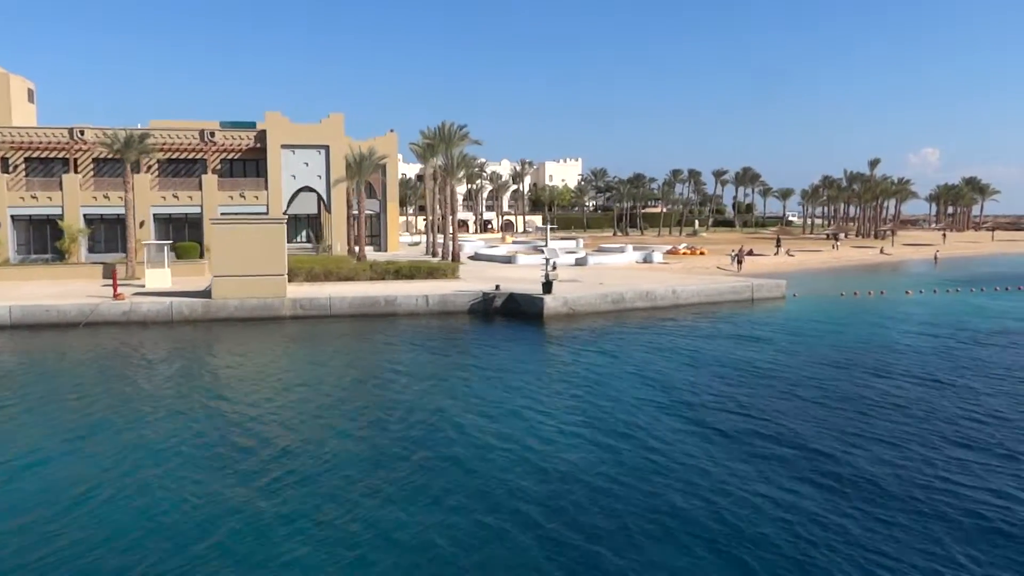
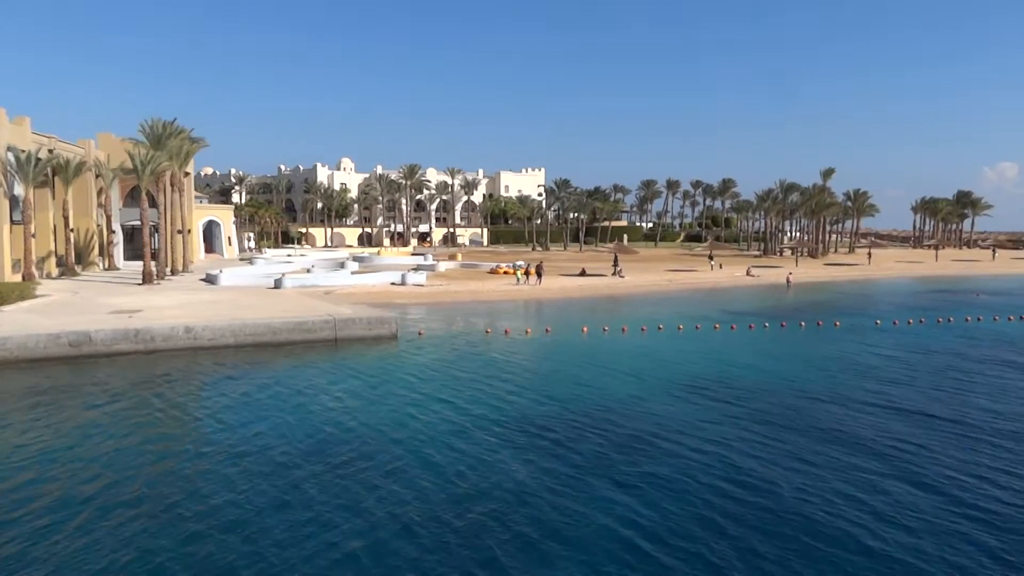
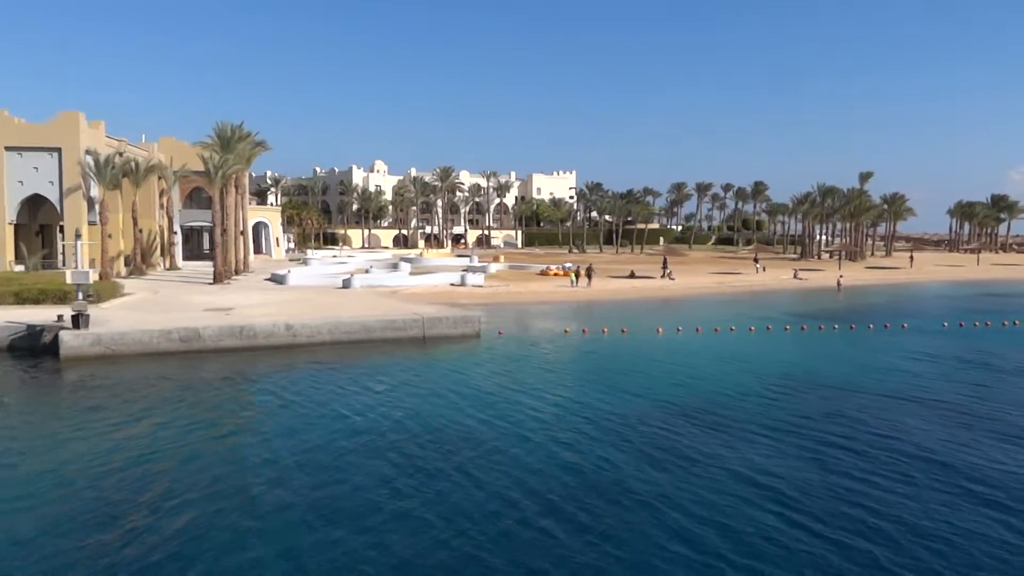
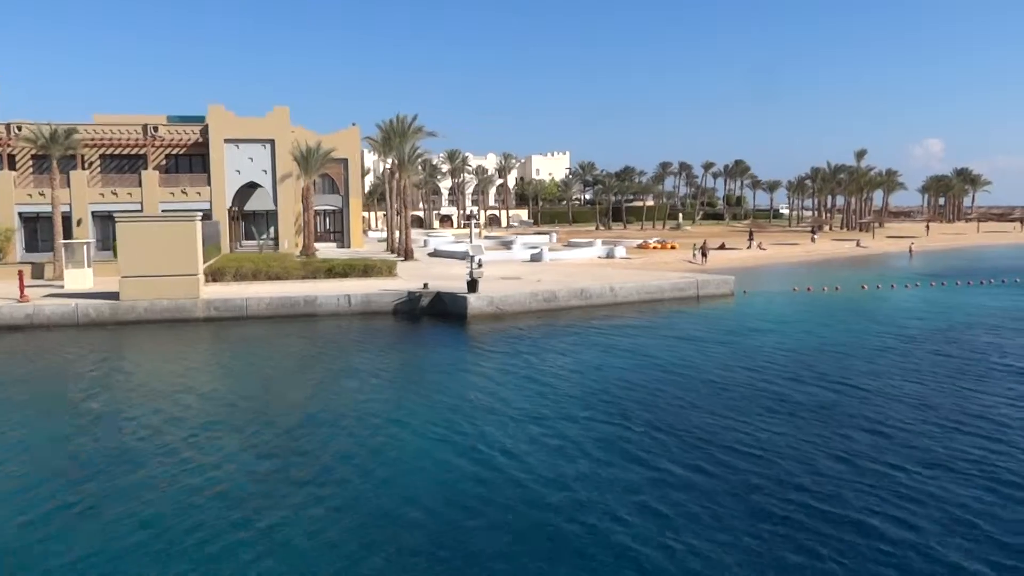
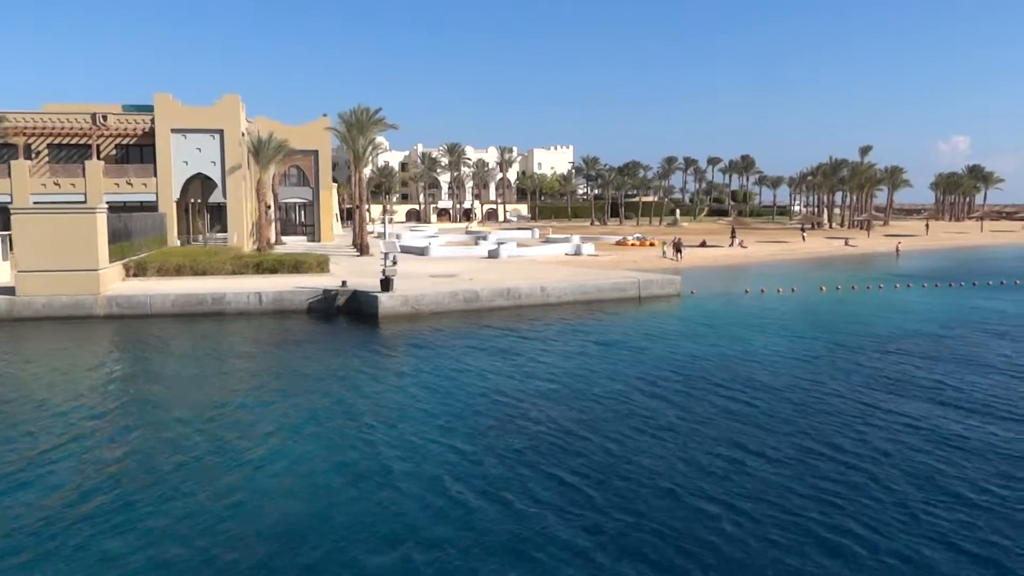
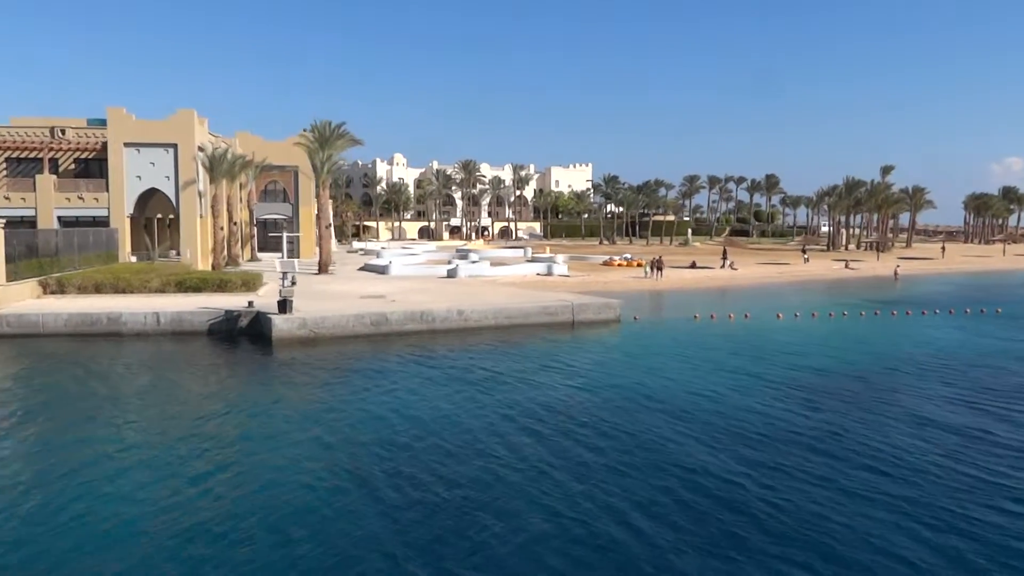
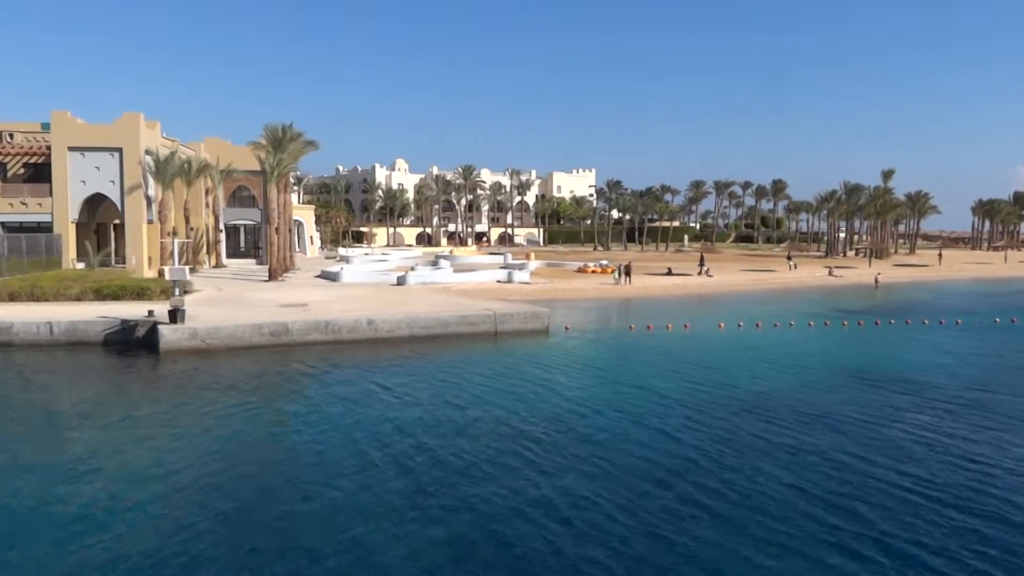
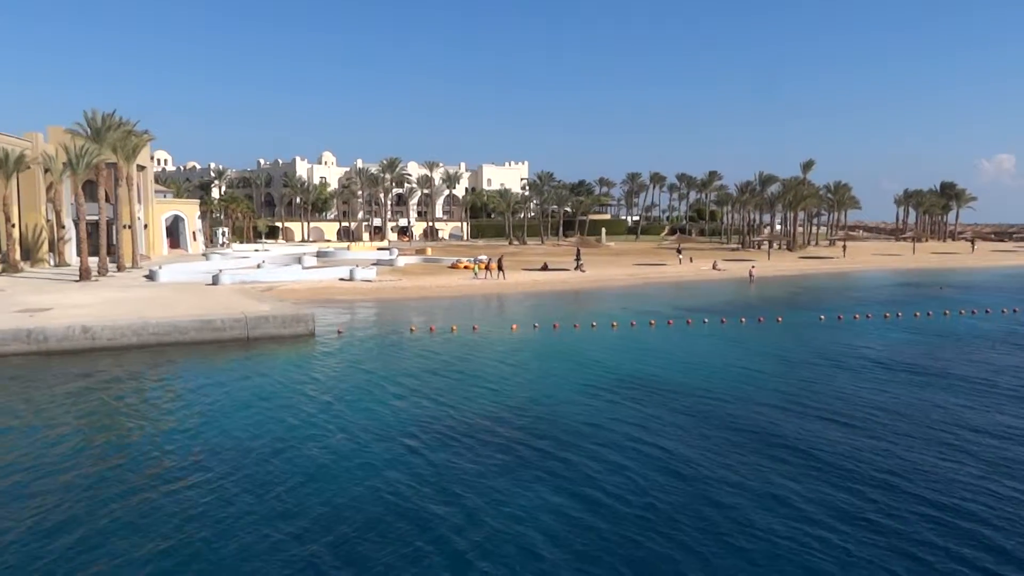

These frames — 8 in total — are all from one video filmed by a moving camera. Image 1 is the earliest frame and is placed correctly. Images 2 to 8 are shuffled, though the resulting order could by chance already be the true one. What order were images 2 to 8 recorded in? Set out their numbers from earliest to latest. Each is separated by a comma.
4, 5, 6, 7, 3, 2, 8
